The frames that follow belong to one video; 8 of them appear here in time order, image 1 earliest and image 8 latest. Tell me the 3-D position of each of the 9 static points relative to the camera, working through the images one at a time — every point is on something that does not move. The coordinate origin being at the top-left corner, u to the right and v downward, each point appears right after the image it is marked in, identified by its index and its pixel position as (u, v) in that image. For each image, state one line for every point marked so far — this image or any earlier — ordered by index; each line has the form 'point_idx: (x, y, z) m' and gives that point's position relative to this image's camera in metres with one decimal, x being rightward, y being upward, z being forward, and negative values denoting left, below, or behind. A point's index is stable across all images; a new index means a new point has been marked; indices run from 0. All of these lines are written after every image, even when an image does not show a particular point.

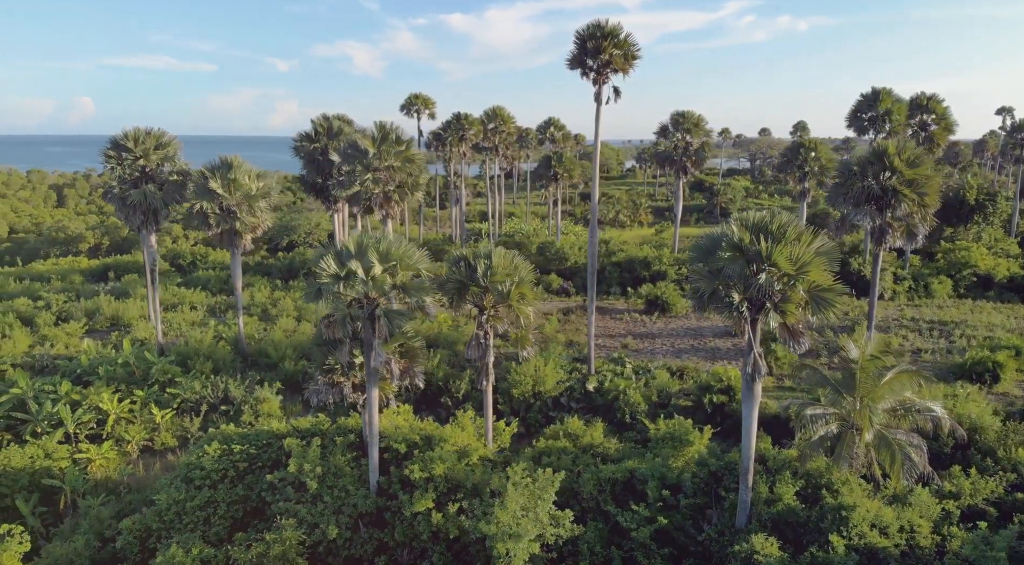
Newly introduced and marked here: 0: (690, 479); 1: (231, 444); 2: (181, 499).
0: (+3.9, -4.3, +17.0) m
1: (-7.0, -4.1, +19.7) m
2: (-7.7, -5.1, +18.4) m
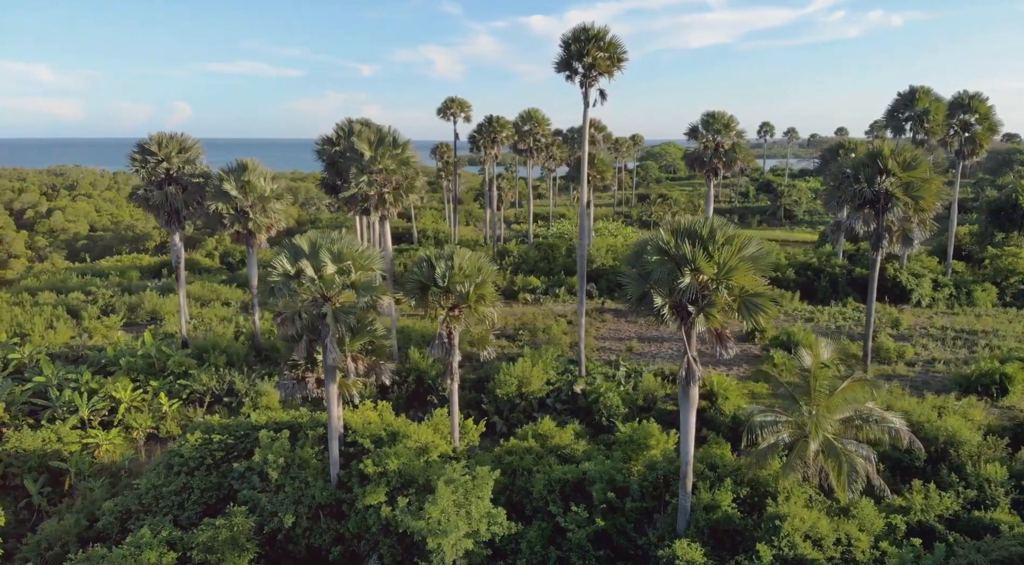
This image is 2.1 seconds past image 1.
0: (+2.7, -4.3, +17.0) m
1: (-7.9, -4.0, +20.7) m
2: (-8.7, -5.0, +19.4) m
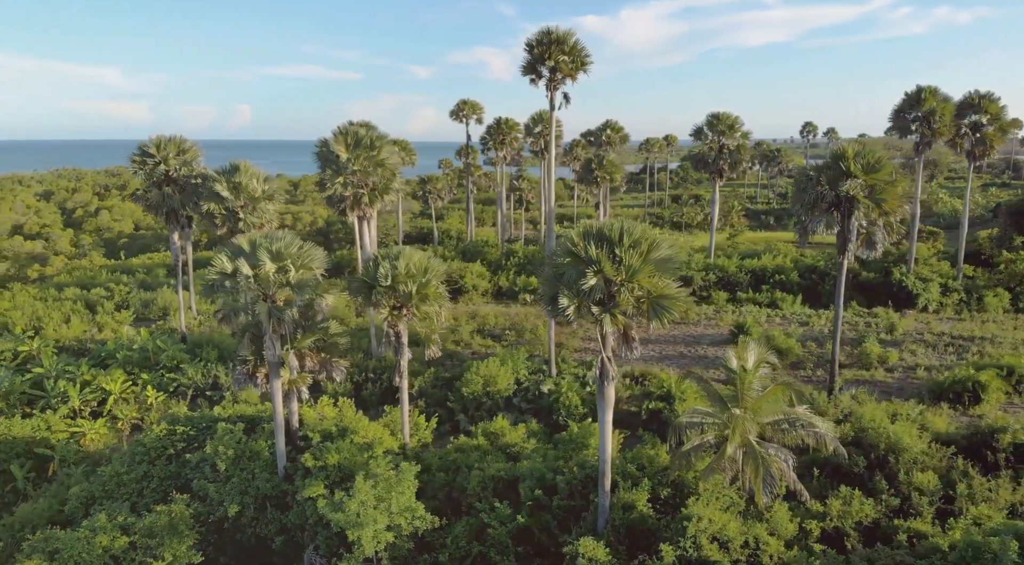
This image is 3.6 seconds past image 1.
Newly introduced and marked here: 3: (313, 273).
0: (+1.2, -4.4, +17.2) m
1: (-9.2, -4.0, +21.6) m
2: (-10.1, -4.9, +20.4) m
3: (-4.6, +0.2, +18.3) m
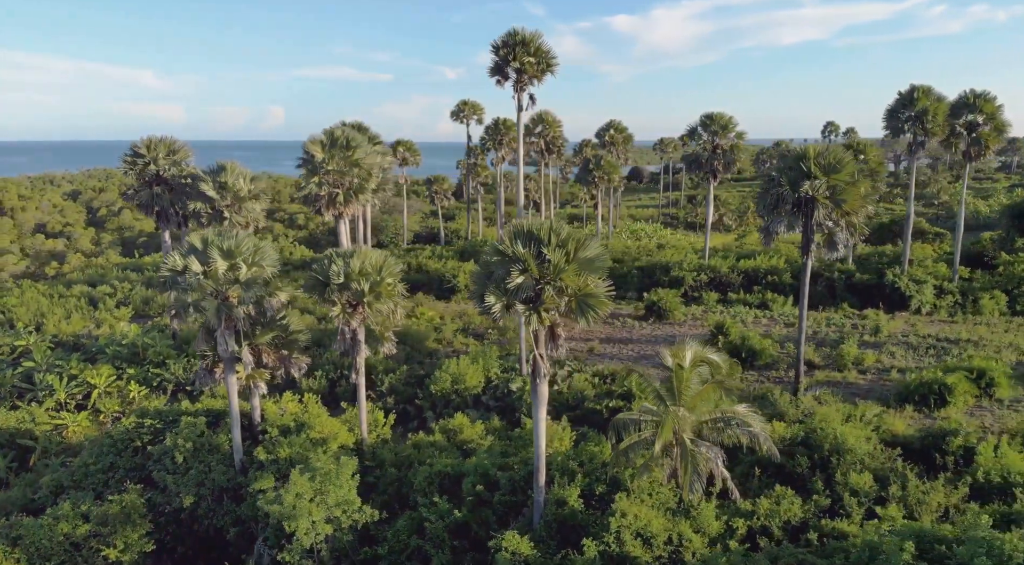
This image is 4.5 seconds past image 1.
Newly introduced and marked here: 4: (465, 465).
0: (-0.2, -4.3, +17.4) m
1: (-10.3, -3.9, +22.2) m
2: (-11.3, -4.8, +21.0) m
3: (-5.9, +0.3, +18.7) m
4: (-1.1, -4.2, +18.2) m
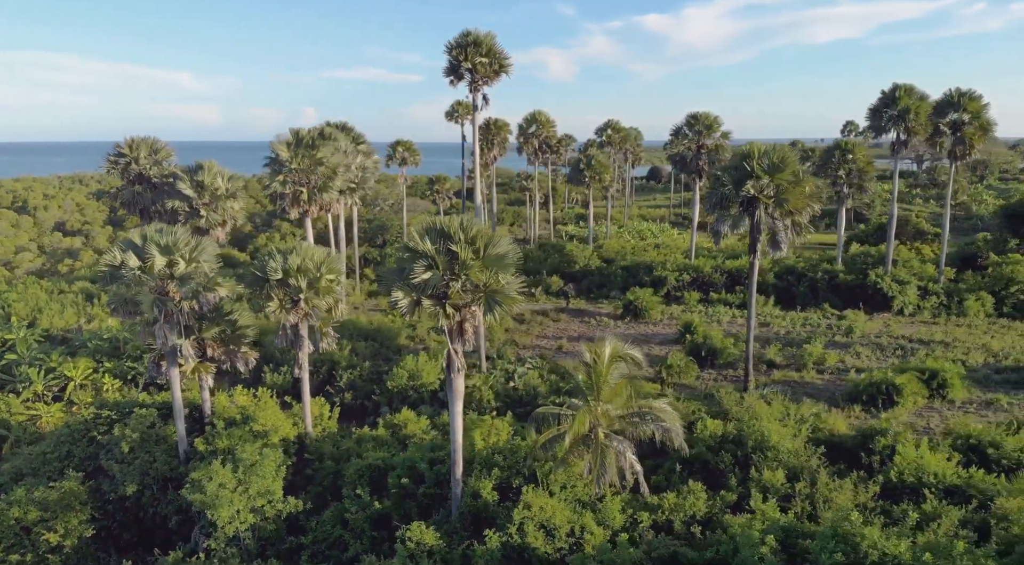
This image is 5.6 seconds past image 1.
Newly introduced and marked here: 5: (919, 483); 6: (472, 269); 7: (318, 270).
0: (-1.9, -4.2, +17.8) m
1: (-11.9, -3.7, +22.9) m
2: (-12.9, -4.7, +21.7) m
3: (-7.5, +0.4, +19.2) m
4: (-2.8, -4.2, +18.6) m
5: (+8.2, -4.1, +15.9) m
6: (-0.8, +0.2, +15.1) m
7: (-4.9, +0.3, +20.0) m
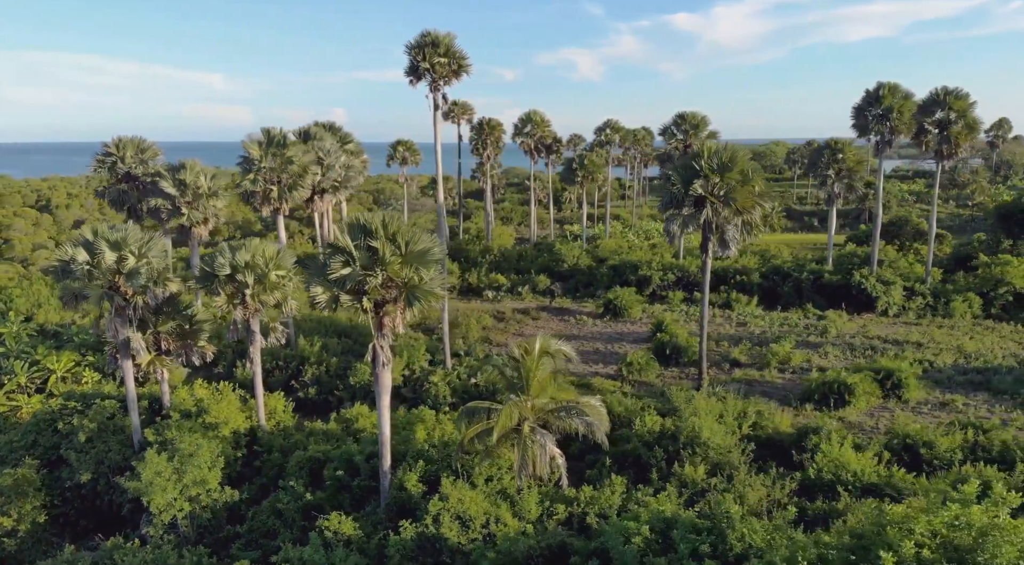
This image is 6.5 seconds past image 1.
0: (-3.5, -4.2, +18.1) m
1: (-13.3, -3.6, +23.6) m
2: (-14.3, -4.5, +22.5) m
3: (-9.0, +0.5, +19.8) m
4: (-4.4, -4.1, +19.0) m
5: (+6.6, -4.0, +15.9) m
6: (-2.4, +0.3, +15.5) m
7: (-6.4, +0.4, +20.4) m
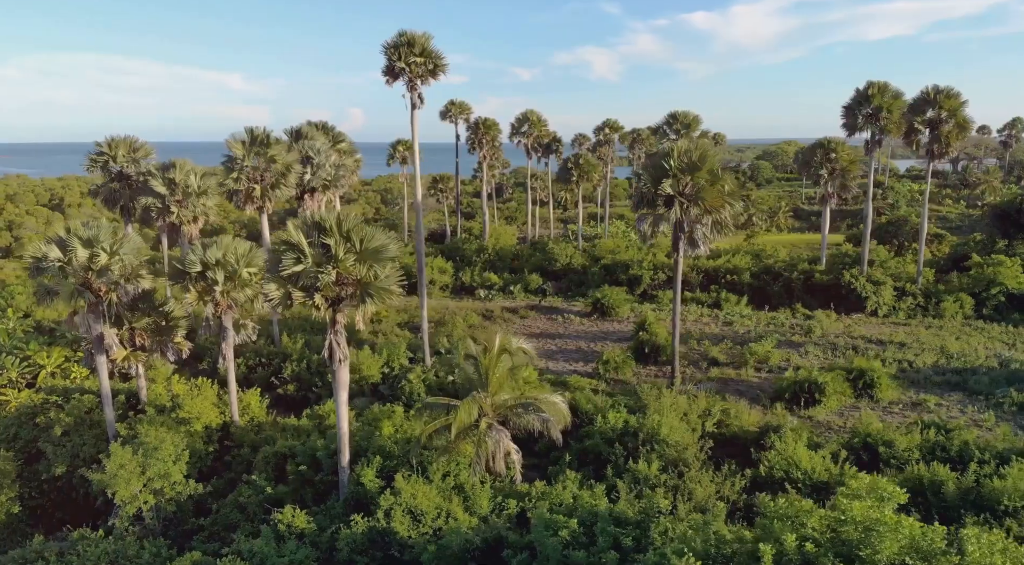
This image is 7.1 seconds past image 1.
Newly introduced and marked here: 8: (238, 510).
0: (-4.4, -4.1, +18.4) m
1: (-14.1, -3.5, +24.1) m
2: (-15.2, -4.4, +23.0) m
3: (-9.9, +0.6, +20.2) m
4: (-5.3, -4.0, +19.3) m
5: (+5.6, -4.0, +15.9) m
6: (-3.4, +0.4, +15.7) m
7: (-7.3, +0.5, +20.7) m
8: (-6.3, -5.2, +18.1) m
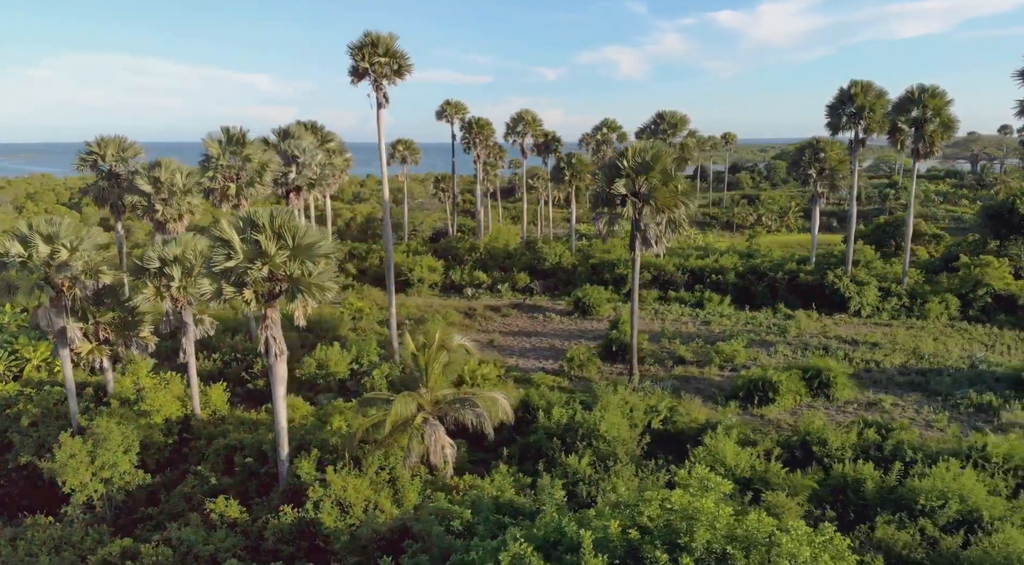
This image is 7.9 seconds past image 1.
0: (-5.8, -4.0, +18.8) m
1: (-15.3, -3.3, +24.8) m
2: (-16.4, -4.3, +23.7) m
3: (-11.2, +0.7, +20.8) m
4: (-6.6, -3.9, +19.7) m
5: (+4.1, -3.9, +16.1) m
6: (-4.8, +0.5, +16.1) m
7: (-8.6, +0.6, +21.3) m
8: (-7.7, -5.1, +18.6) m
